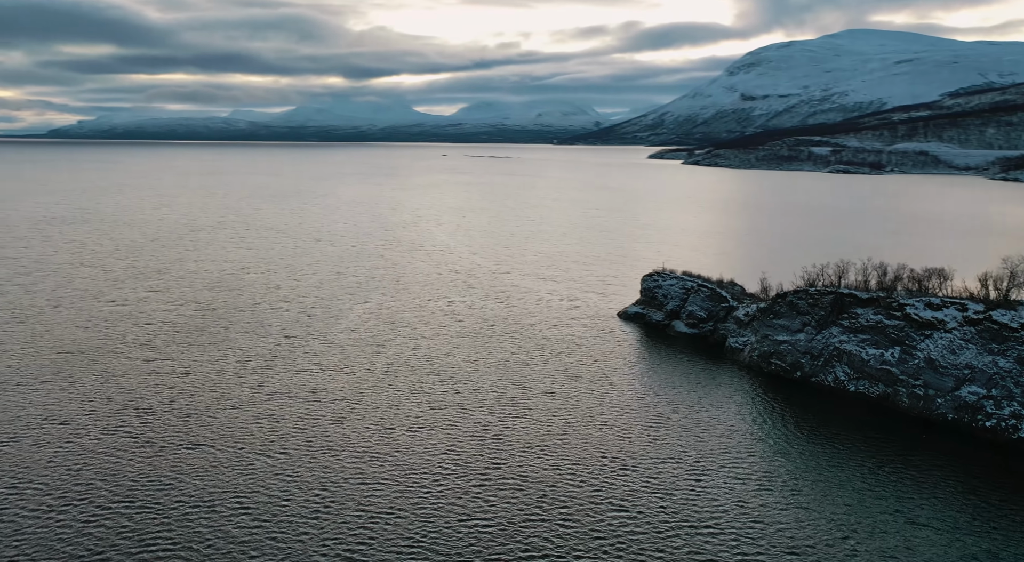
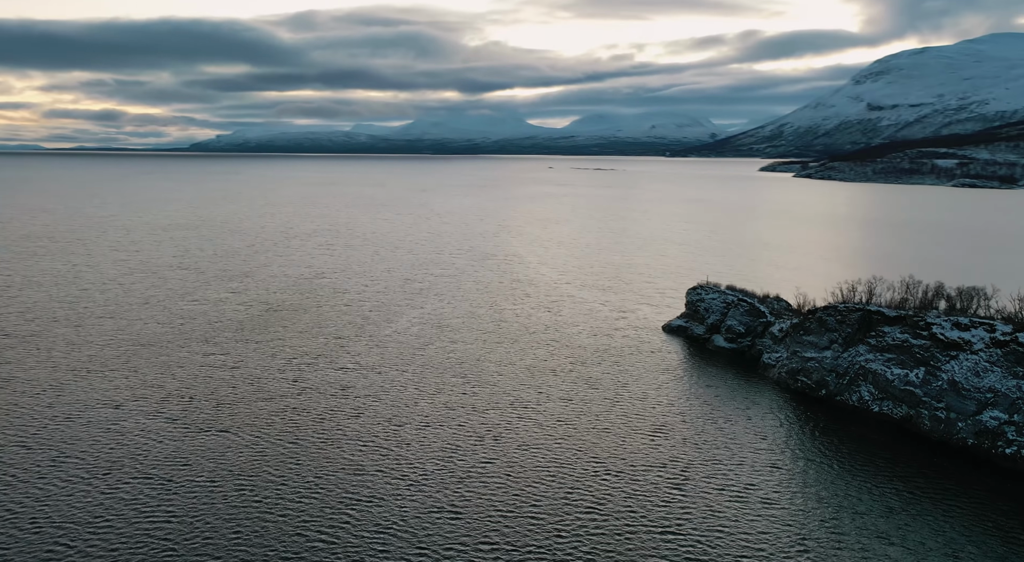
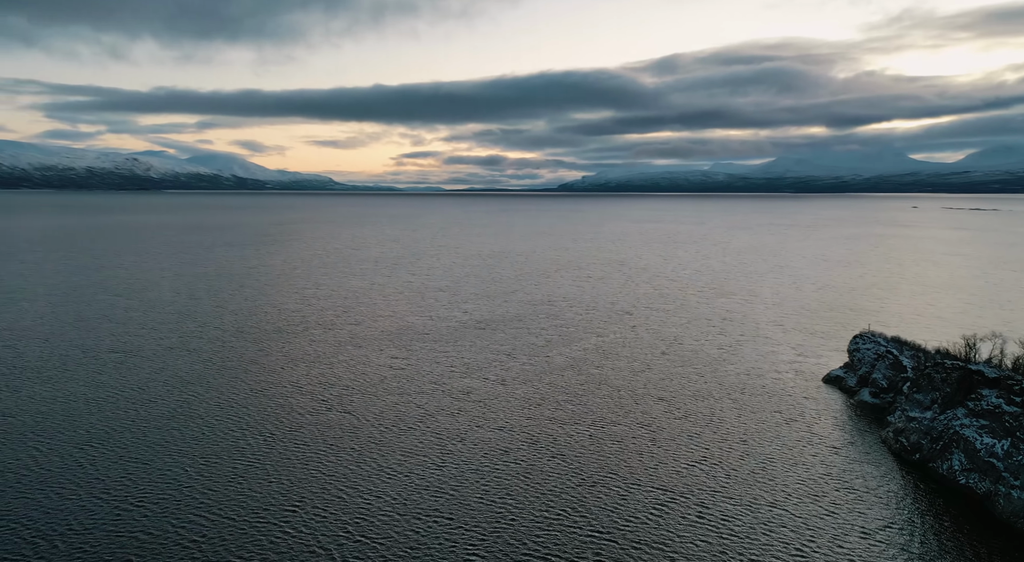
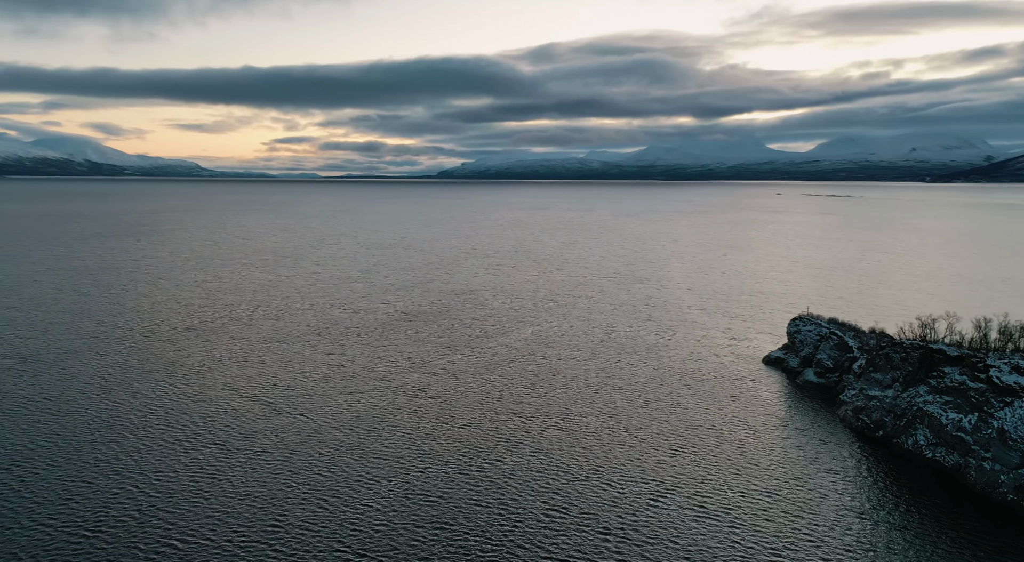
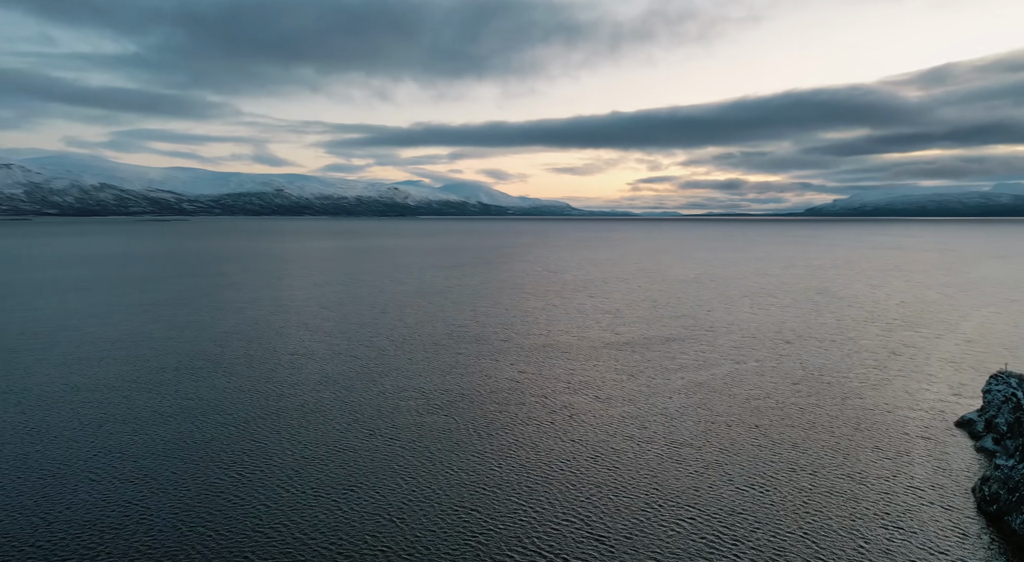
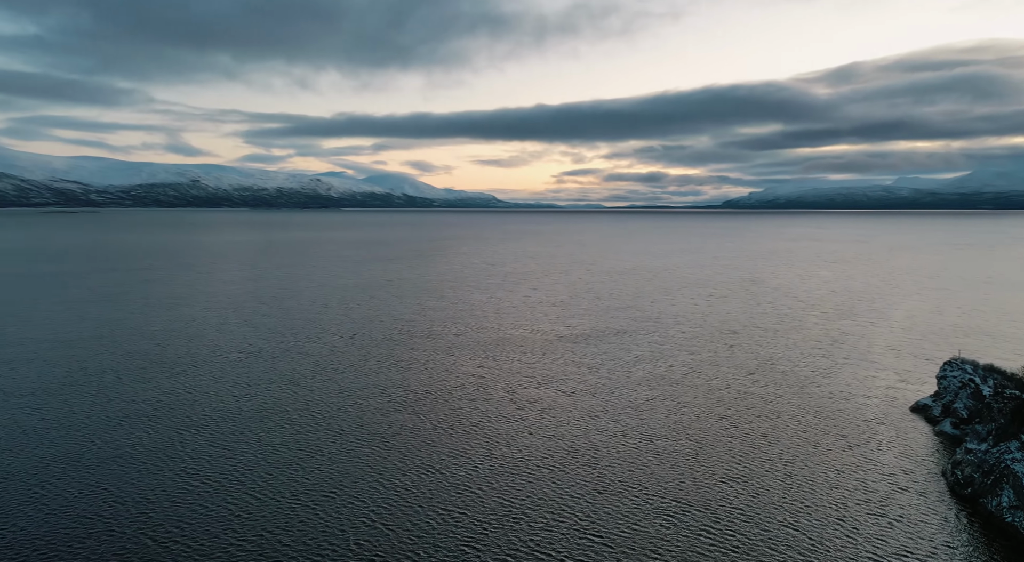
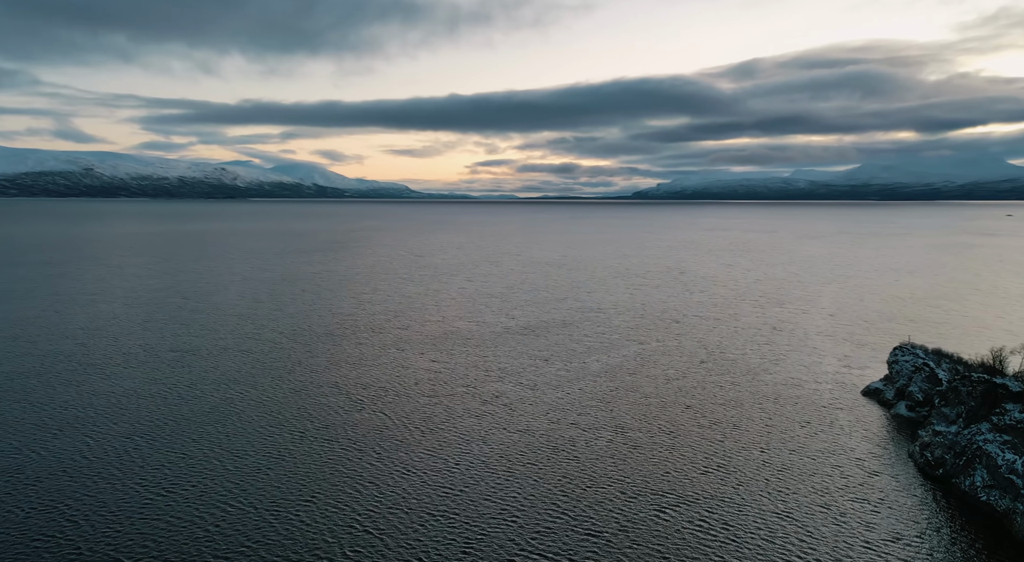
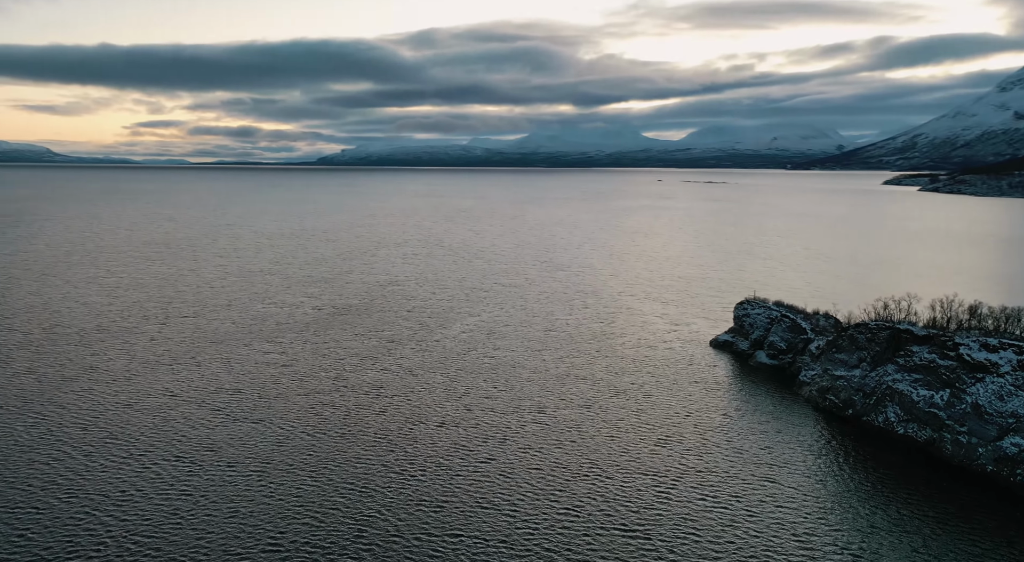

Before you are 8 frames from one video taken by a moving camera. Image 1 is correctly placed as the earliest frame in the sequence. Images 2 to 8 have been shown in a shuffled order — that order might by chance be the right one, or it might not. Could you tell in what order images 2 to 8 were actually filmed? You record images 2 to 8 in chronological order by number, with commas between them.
2, 8, 4, 3, 7, 6, 5
